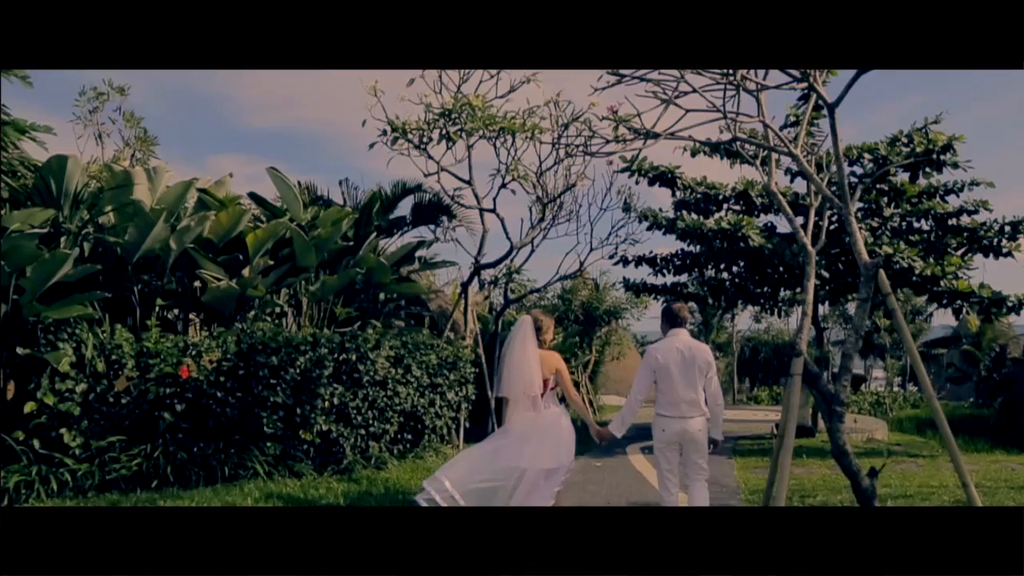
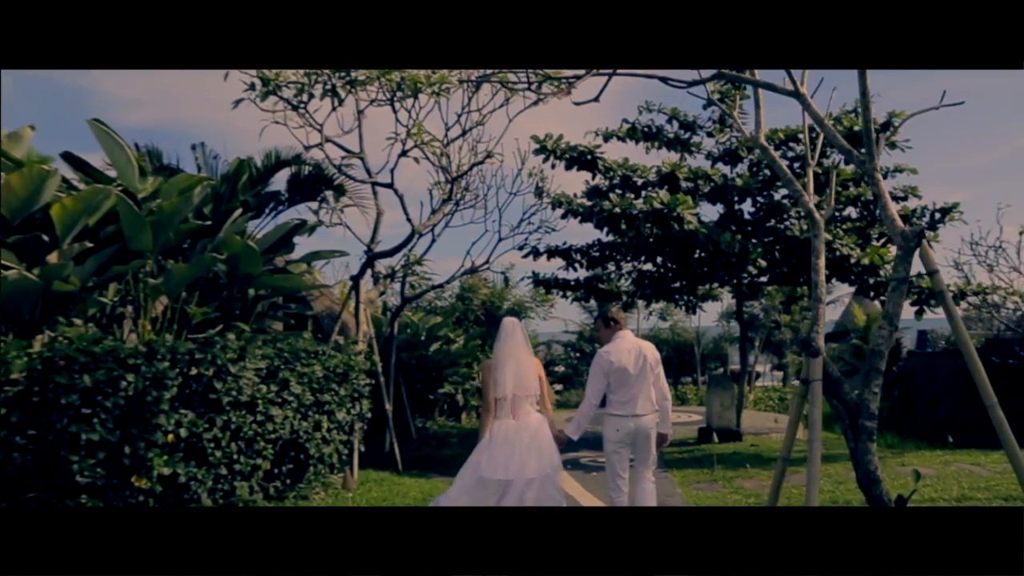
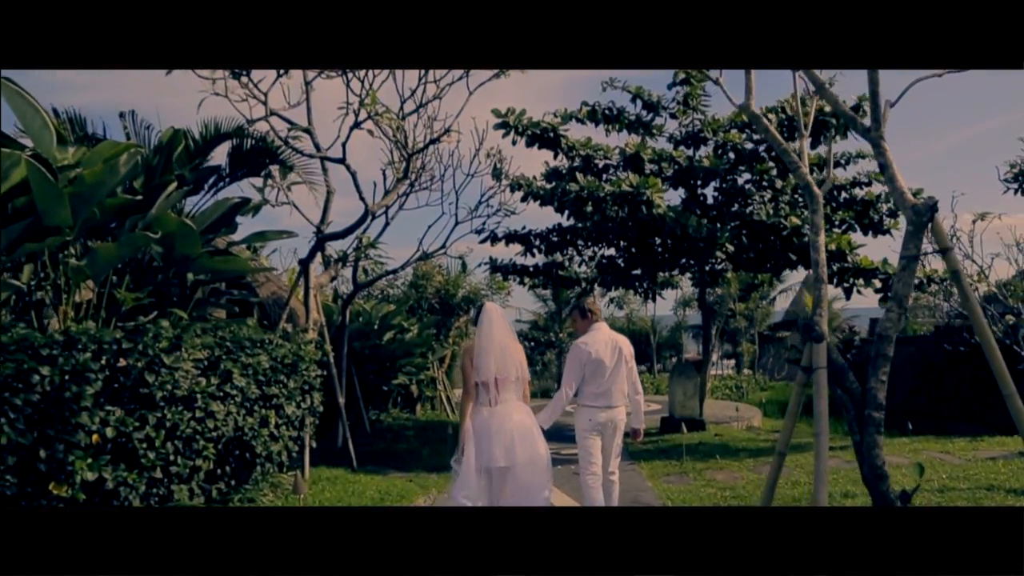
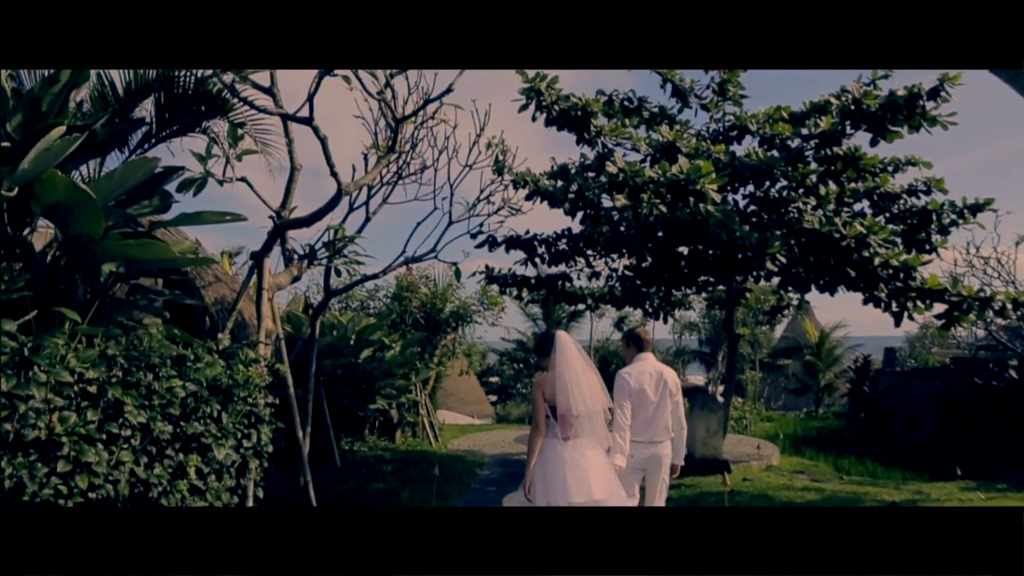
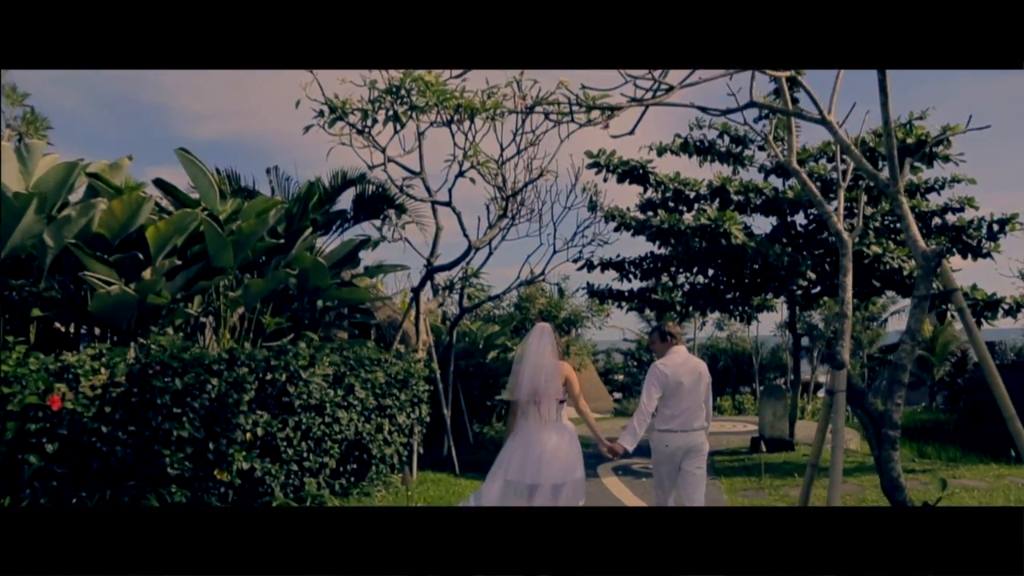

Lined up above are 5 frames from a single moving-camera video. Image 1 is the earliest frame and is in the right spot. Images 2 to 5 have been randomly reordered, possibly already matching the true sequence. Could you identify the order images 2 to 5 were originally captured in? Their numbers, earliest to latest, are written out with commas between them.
5, 2, 3, 4
